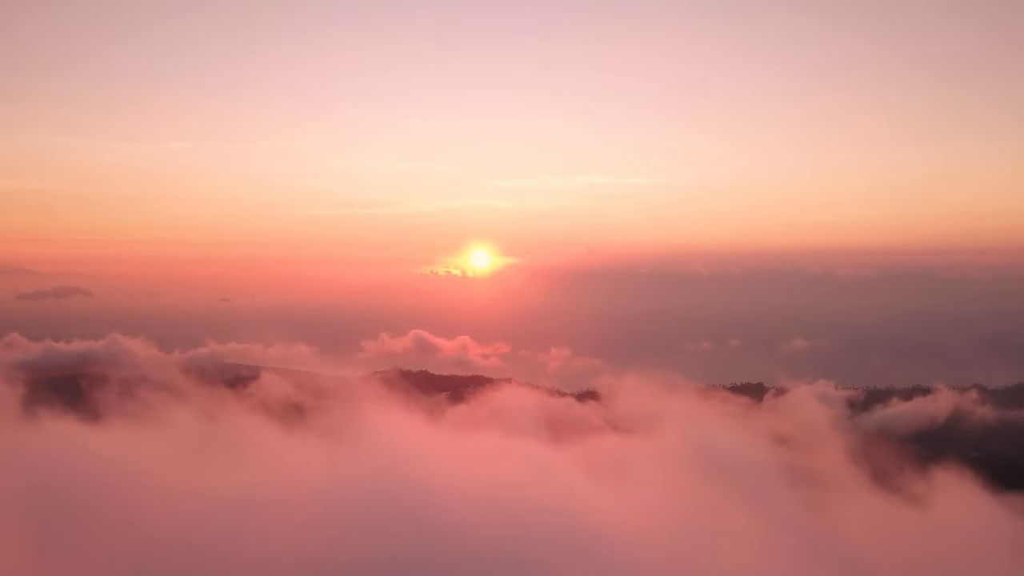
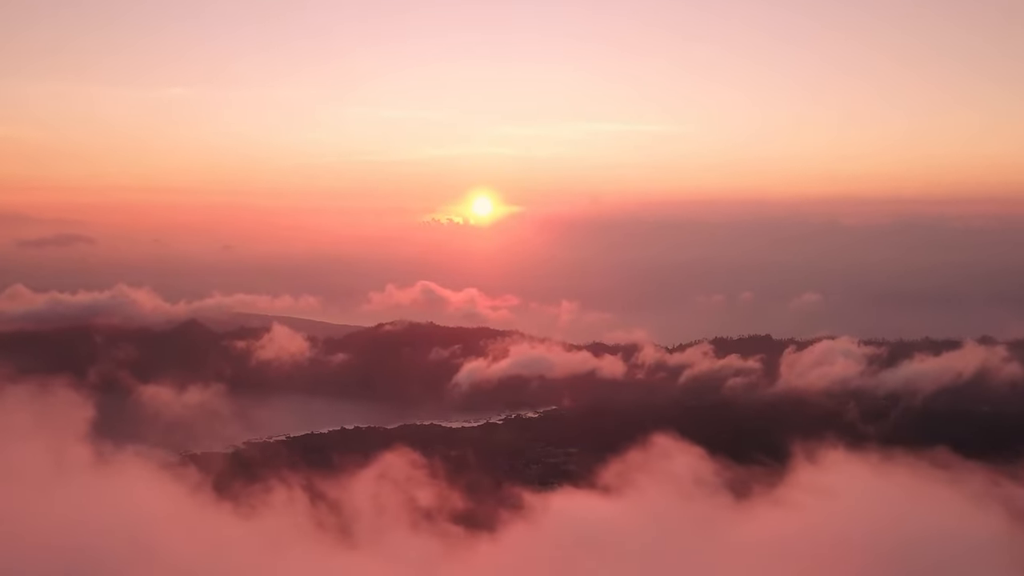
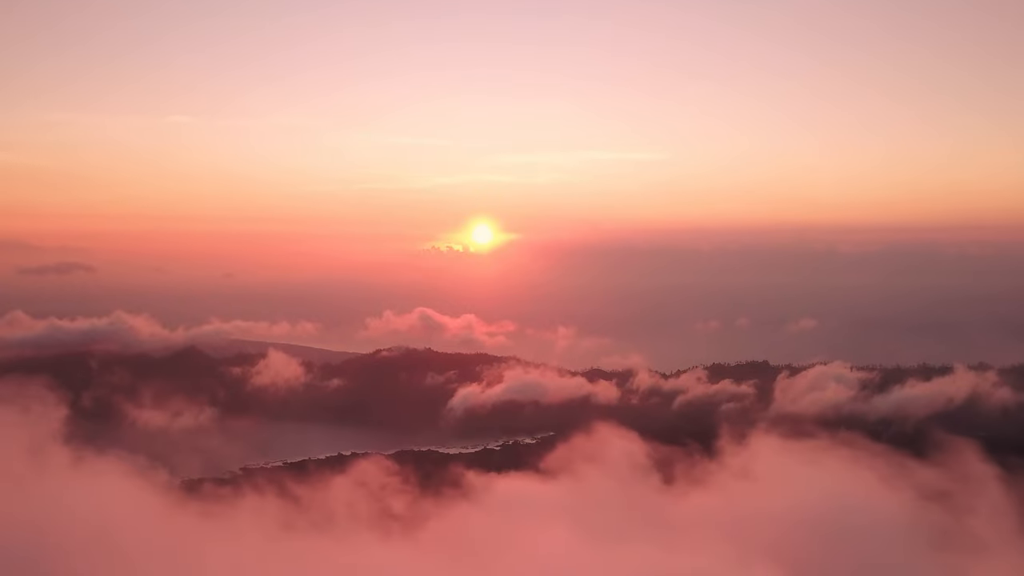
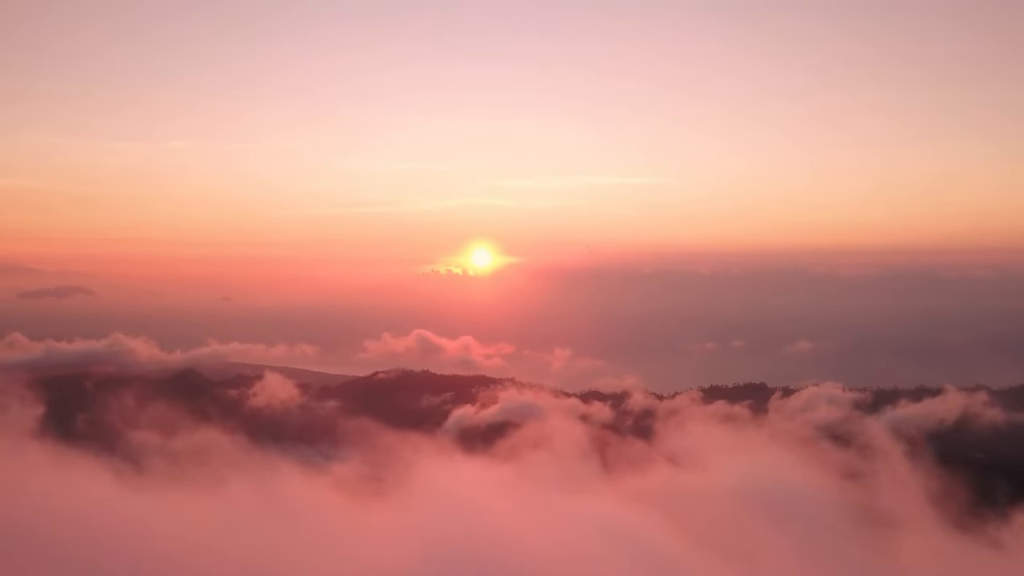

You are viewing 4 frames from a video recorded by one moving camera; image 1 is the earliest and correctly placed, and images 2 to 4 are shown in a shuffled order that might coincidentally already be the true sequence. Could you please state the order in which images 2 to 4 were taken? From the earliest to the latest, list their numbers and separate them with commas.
4, 3, 2
